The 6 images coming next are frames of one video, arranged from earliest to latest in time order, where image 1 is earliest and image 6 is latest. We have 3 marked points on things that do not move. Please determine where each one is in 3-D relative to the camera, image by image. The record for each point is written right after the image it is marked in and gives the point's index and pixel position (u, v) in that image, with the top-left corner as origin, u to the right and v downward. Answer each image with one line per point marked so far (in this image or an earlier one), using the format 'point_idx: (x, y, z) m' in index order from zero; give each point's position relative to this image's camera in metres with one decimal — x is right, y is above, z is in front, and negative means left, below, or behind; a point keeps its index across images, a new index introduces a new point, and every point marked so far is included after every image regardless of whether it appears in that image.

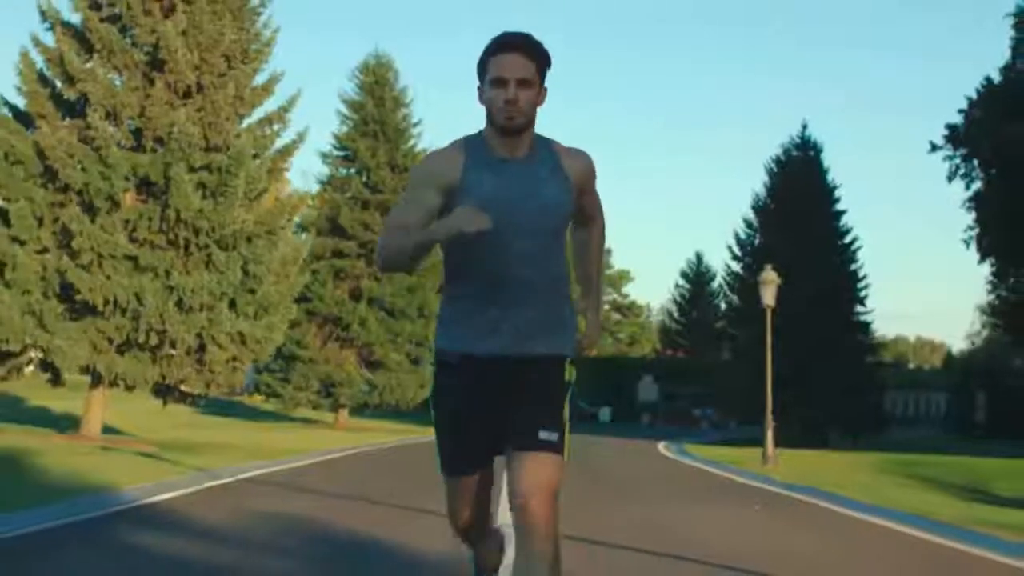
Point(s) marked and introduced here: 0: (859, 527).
0: (+4.1, -2.7, +16.9) m
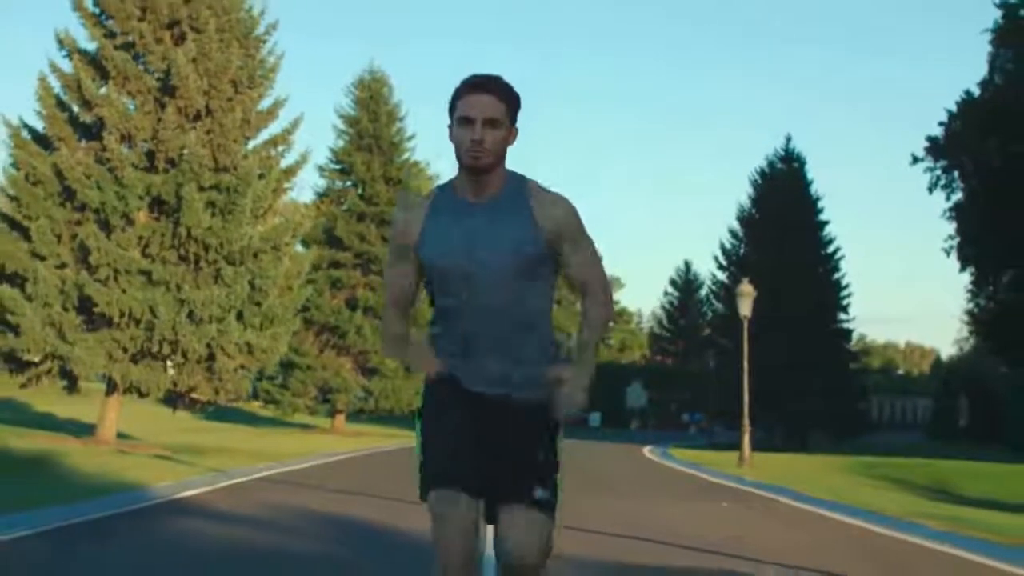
0: (+4.0, -2.9, +18.2) m
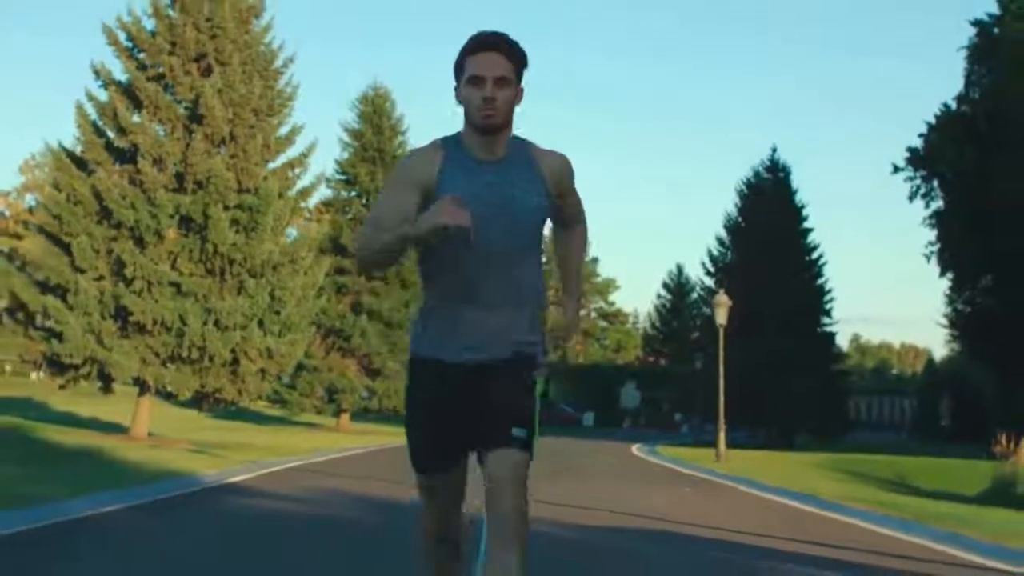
0: (+3.9, -3.1, +20.4) m
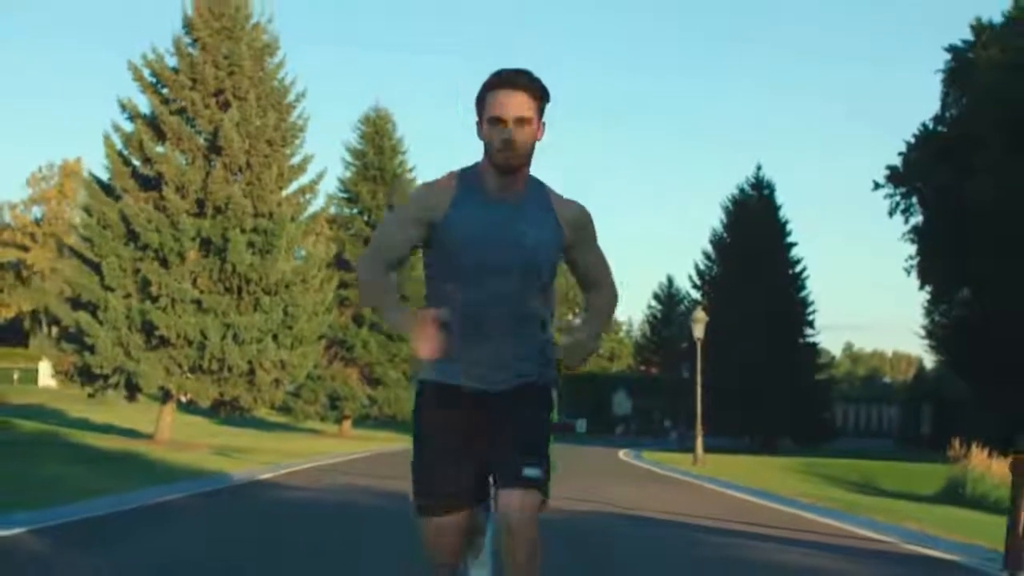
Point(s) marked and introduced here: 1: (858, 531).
0: (+3.8, -3.4, +22.5) m
1: (+4.1, -2.9, +17.4) m
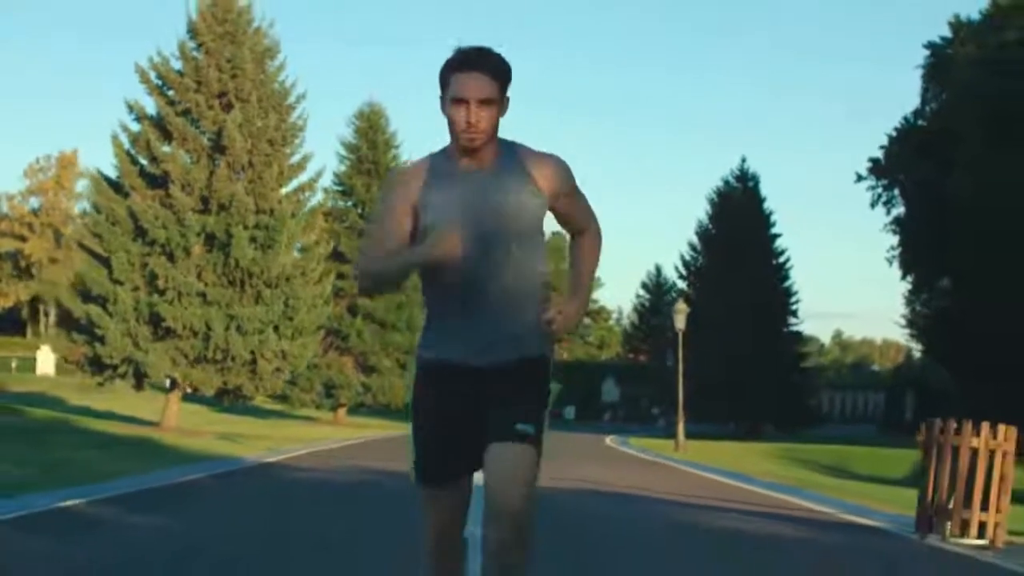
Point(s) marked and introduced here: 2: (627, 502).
0: (+3.6, -3.3, +23.8) m
1: (+4.0, -2.8, +18.7) m
2: (+1.4, -2.5, +17.2) m
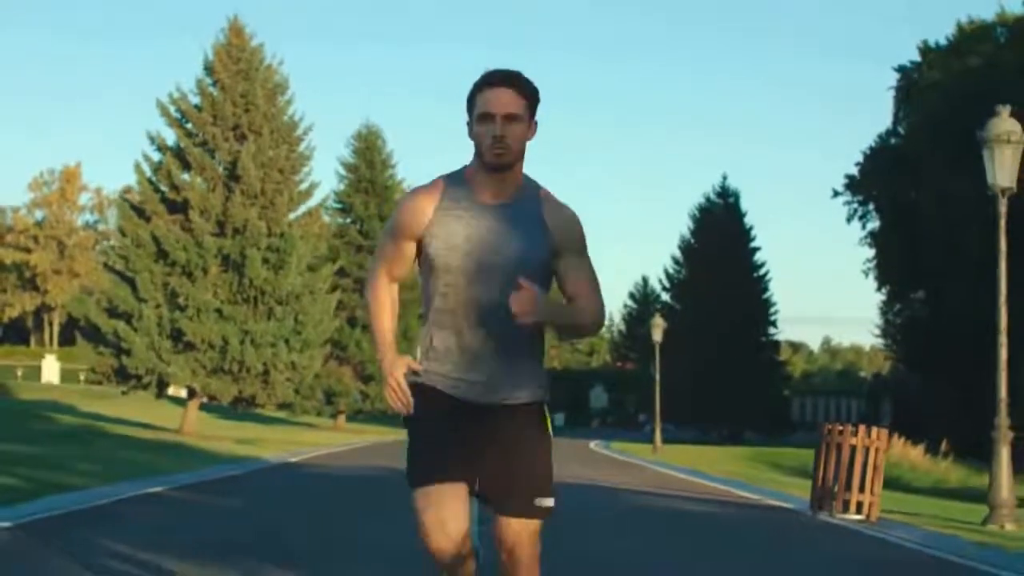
0: (+3.5, -3.6, +26.2) m
1: (+3.8, -3.1, +21.2) m
2: (+1.2, -2.8, +19.6) m
